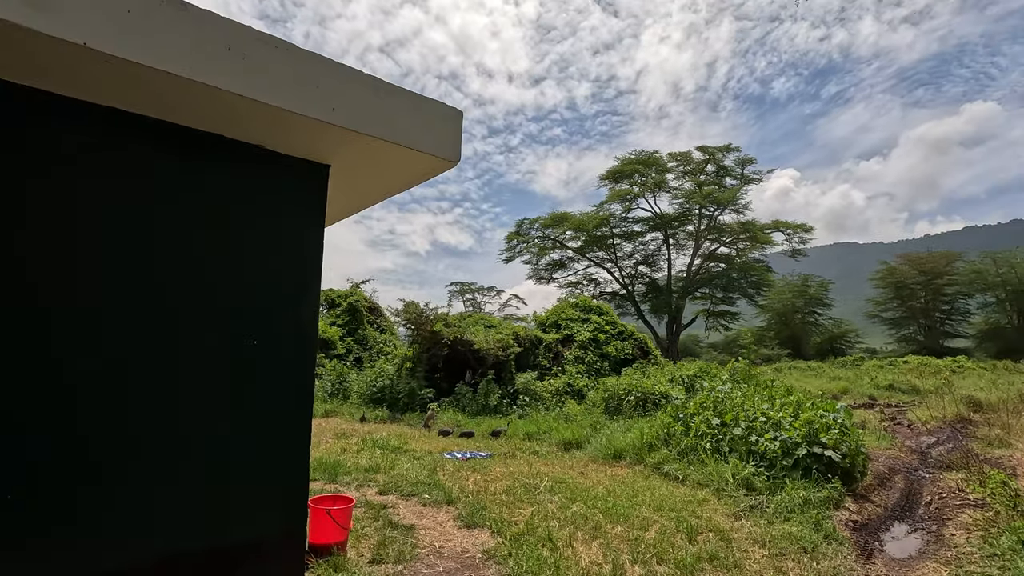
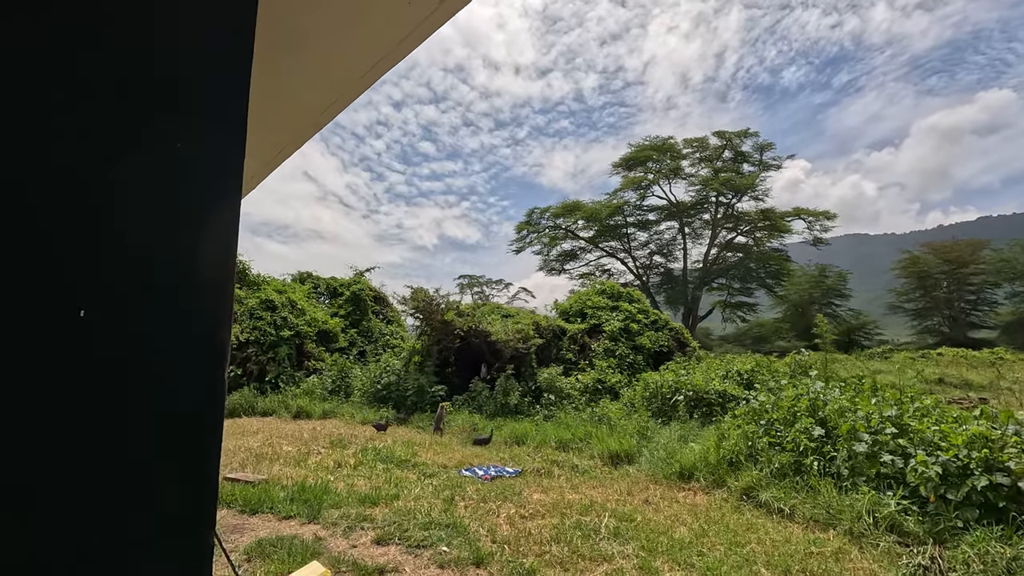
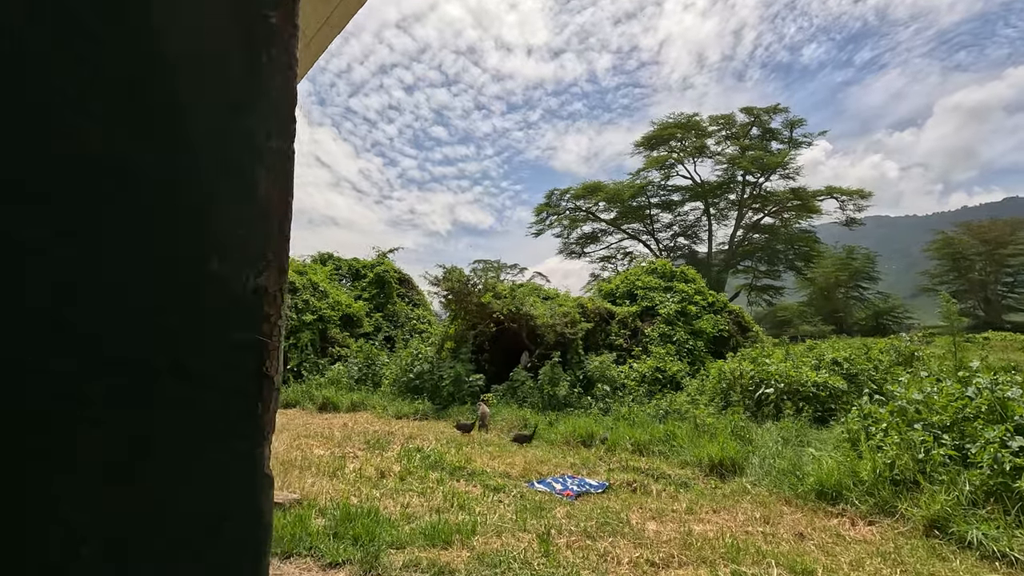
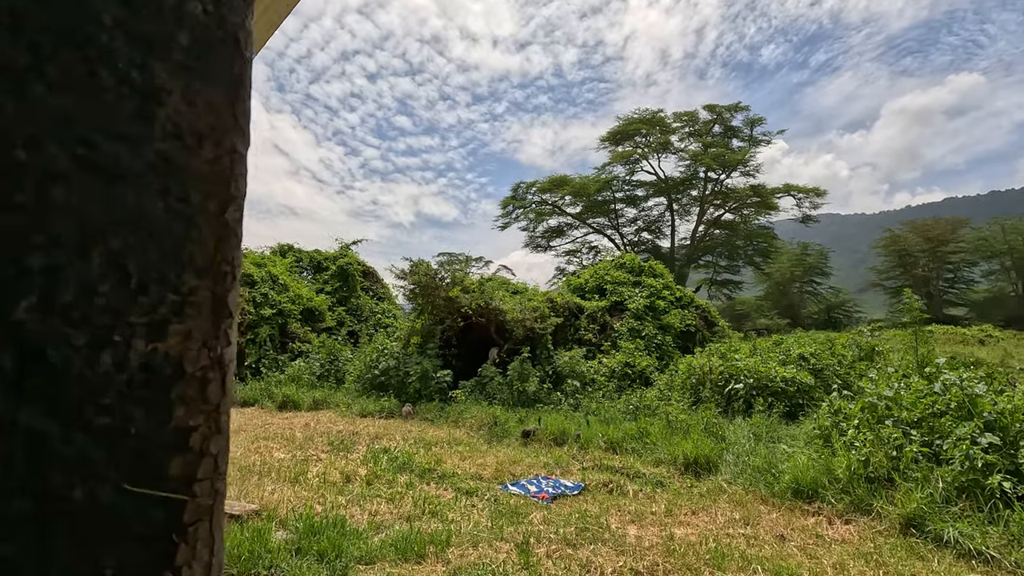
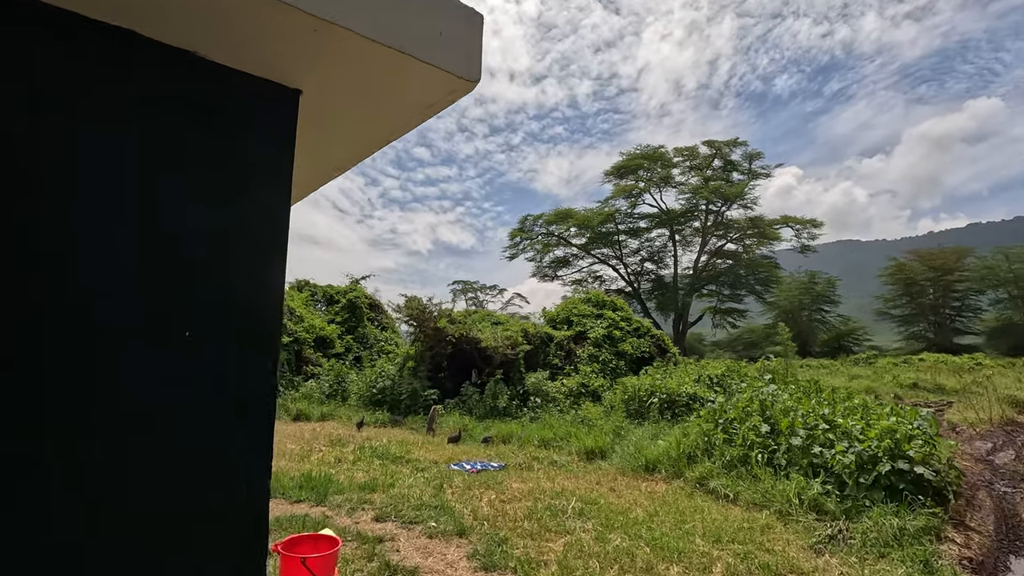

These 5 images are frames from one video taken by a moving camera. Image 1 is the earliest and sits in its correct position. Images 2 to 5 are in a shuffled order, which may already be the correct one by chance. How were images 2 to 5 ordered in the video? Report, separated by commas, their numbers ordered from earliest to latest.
5, 2, 3, 4
